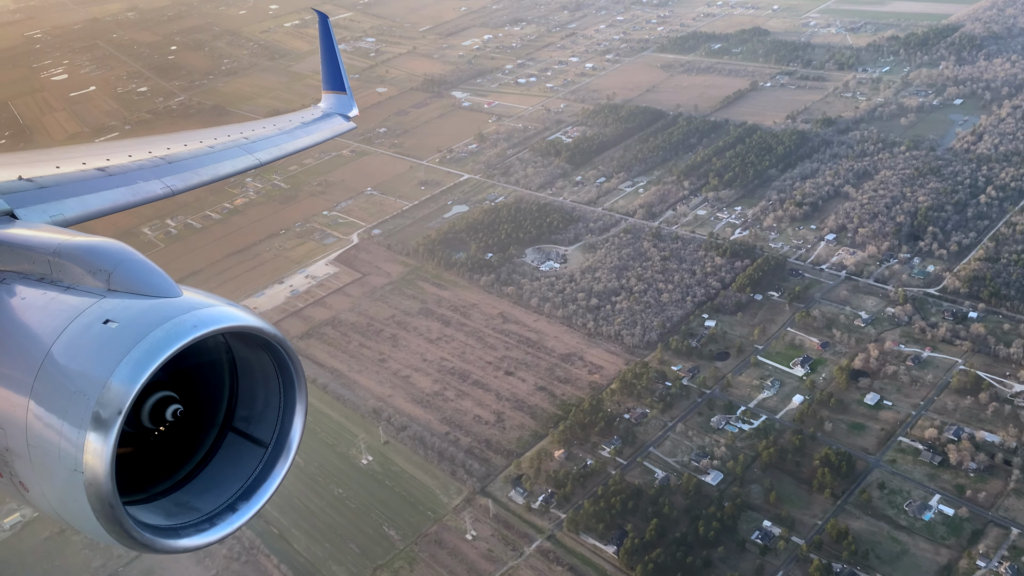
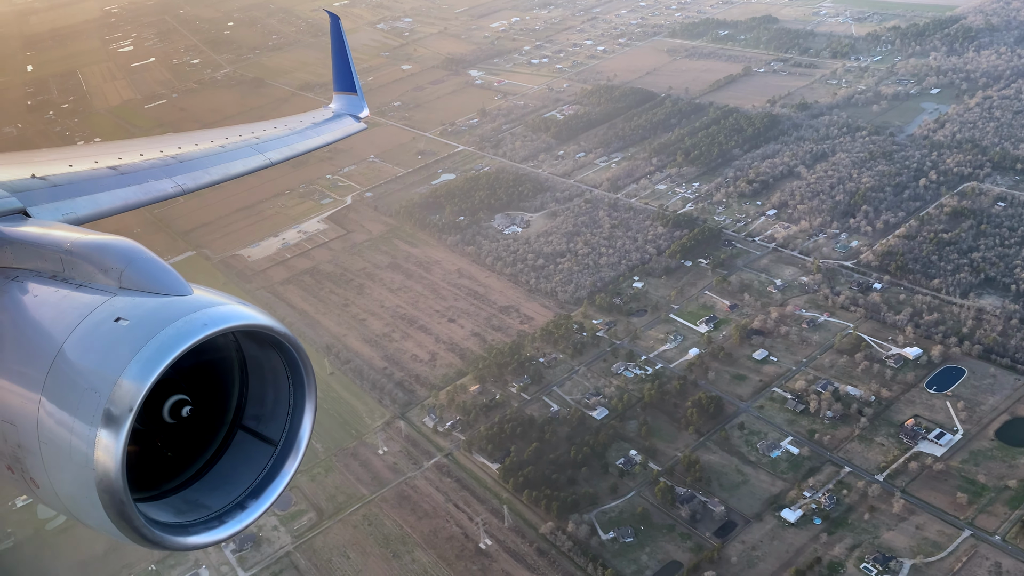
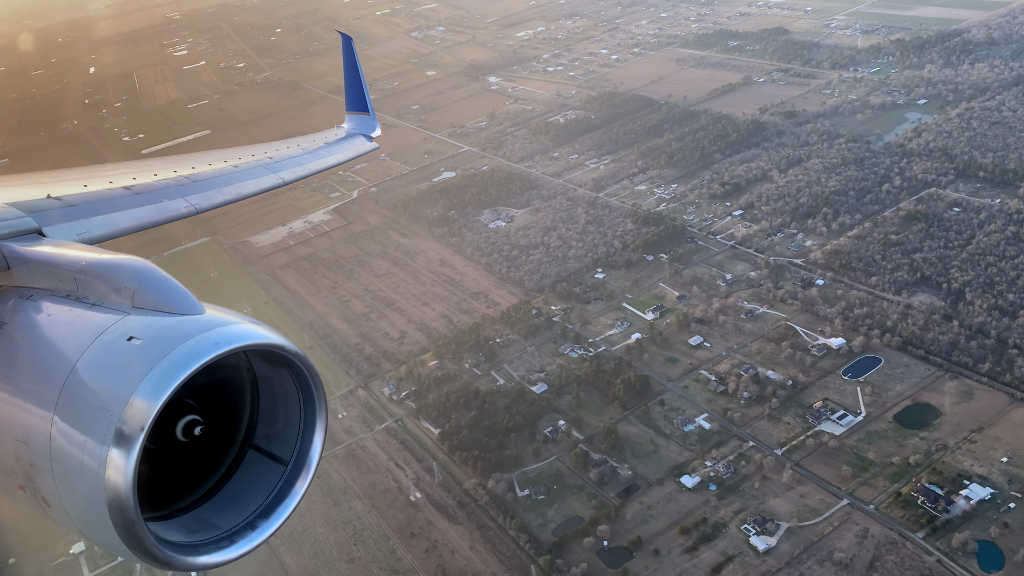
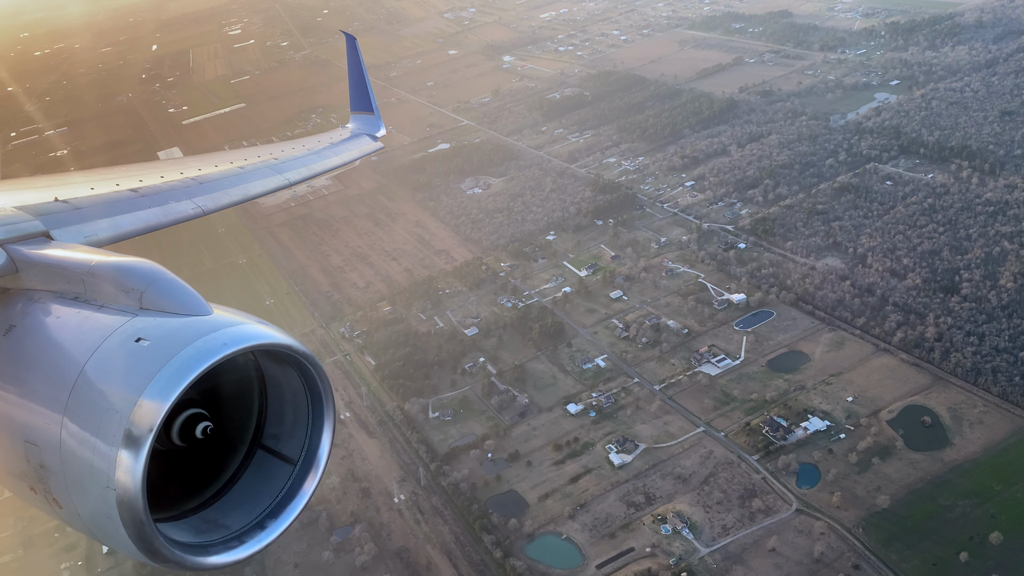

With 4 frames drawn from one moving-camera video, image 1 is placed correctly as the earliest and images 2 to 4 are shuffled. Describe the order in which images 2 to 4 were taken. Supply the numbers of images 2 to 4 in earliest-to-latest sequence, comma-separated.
2, 3, 4
